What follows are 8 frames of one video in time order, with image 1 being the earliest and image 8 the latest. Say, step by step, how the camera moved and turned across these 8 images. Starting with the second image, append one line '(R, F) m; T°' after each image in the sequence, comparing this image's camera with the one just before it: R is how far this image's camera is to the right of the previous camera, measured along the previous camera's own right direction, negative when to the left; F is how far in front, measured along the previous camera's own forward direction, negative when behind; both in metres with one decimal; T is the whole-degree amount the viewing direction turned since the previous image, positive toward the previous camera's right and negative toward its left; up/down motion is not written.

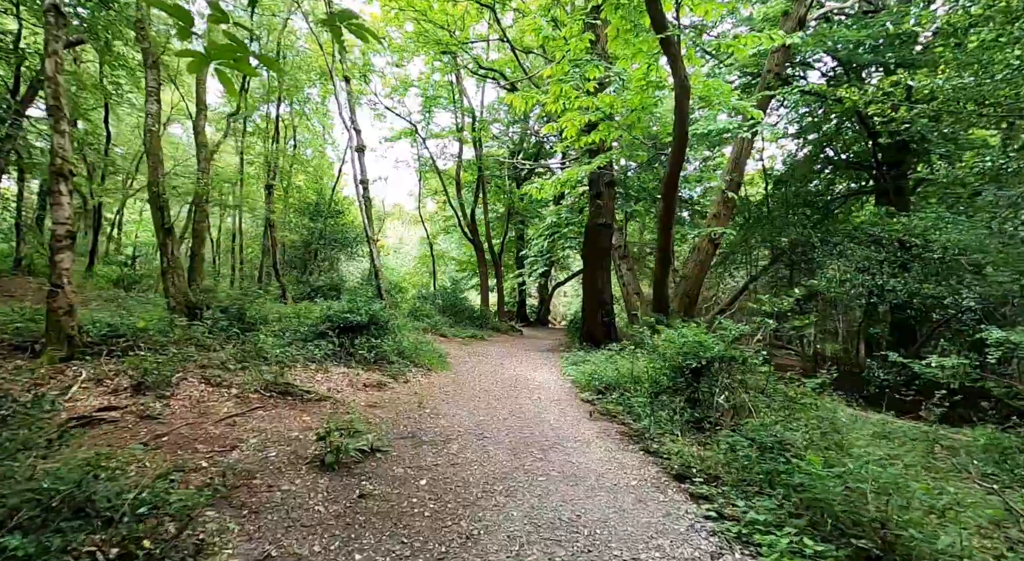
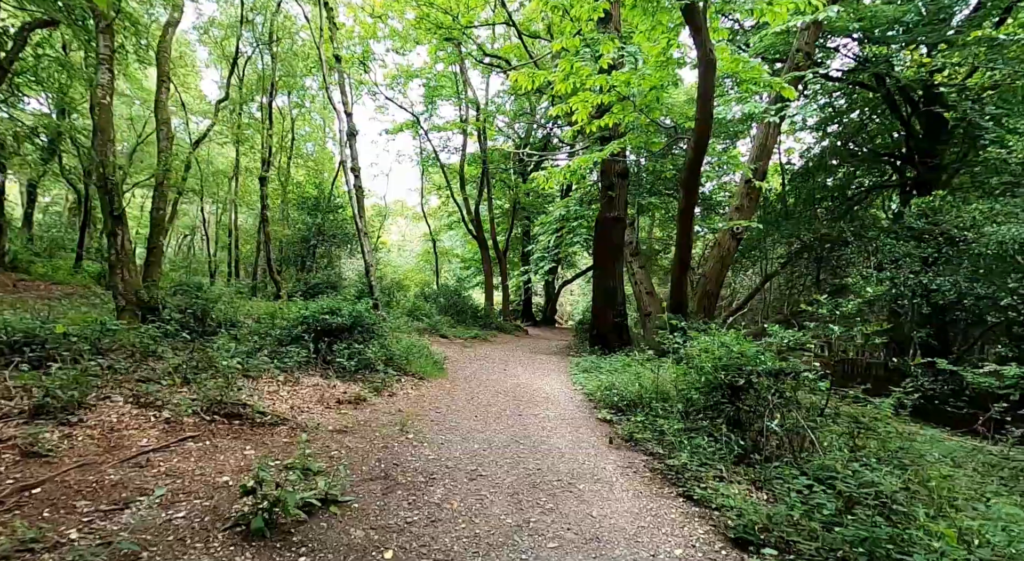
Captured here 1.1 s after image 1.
(0.0, +1.0) m; -1°
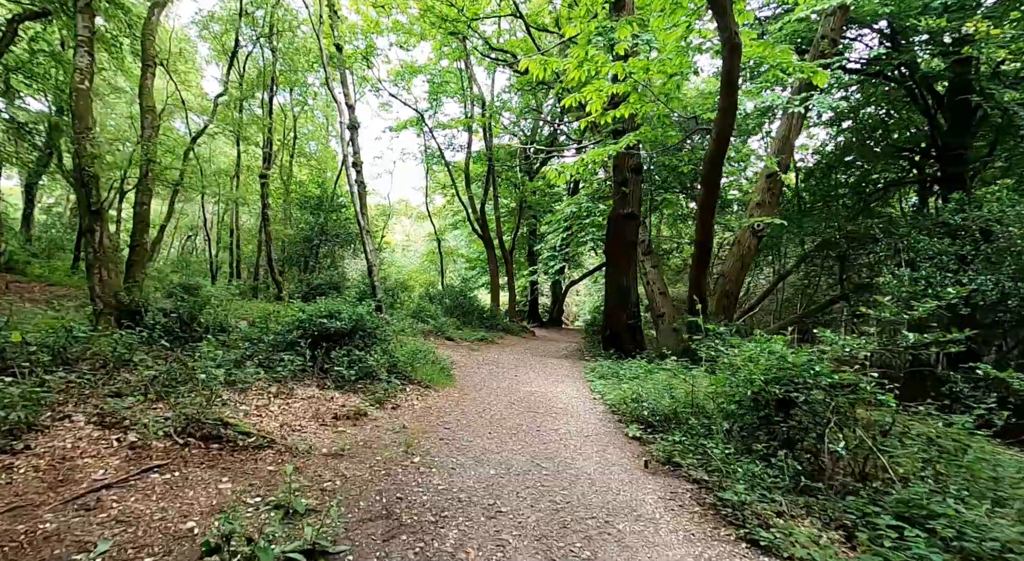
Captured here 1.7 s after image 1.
(-0.1, +0.5) m; 0°
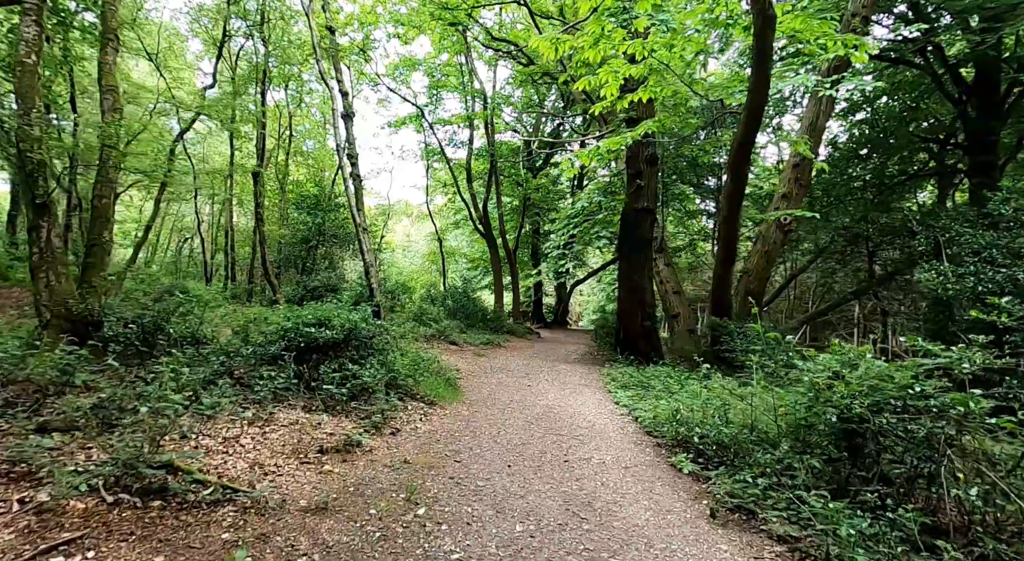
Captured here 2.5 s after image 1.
(-0.1, +0.8) m; 0°
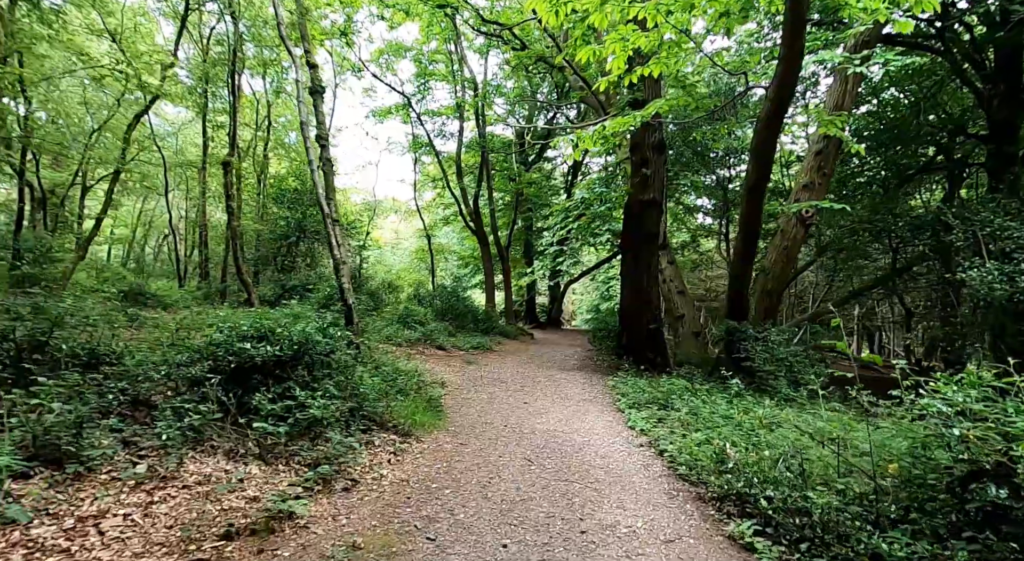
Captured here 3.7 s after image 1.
(0.0, +1.1) m; +1°
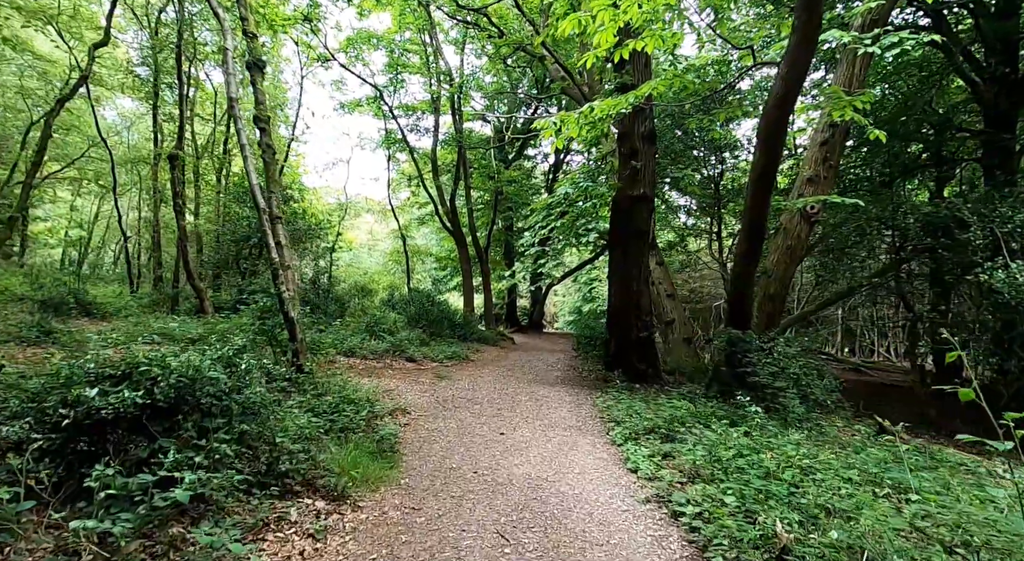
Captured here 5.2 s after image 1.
(+0.1, +1.1) m; +2°
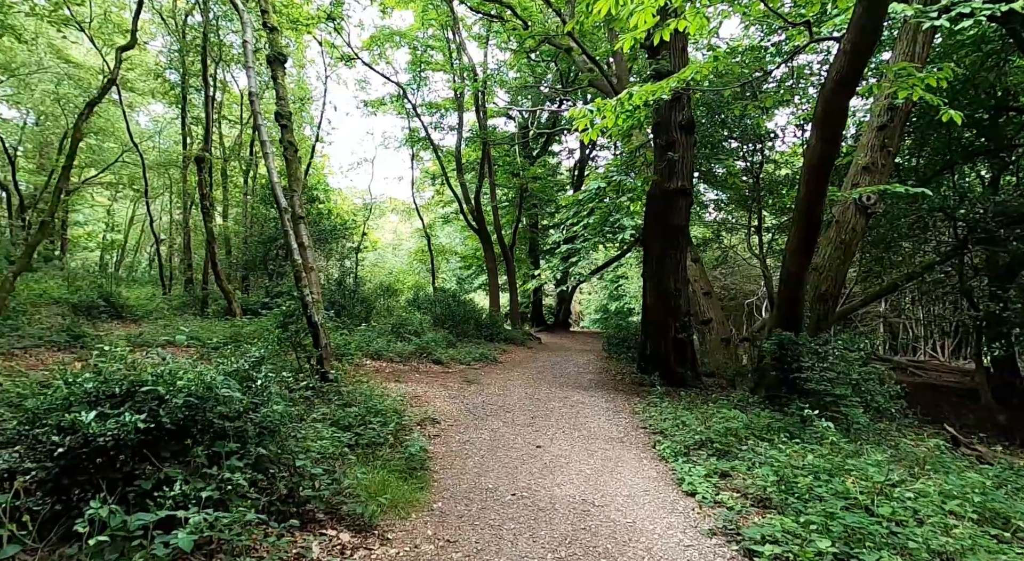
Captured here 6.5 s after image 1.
(-0.1, +0.4) m; -2°
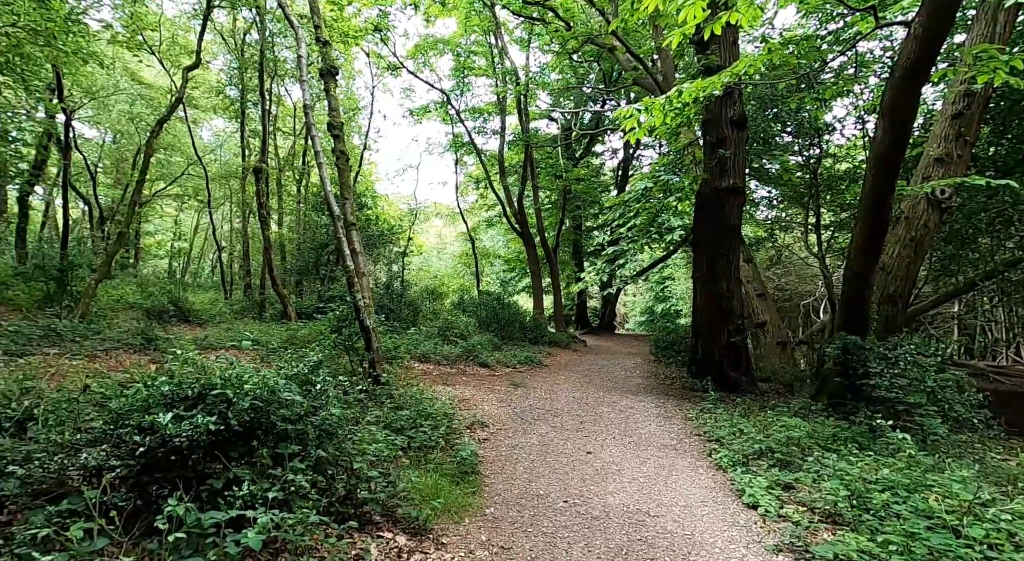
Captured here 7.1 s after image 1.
(-0.1, 0.0) m; -4°
